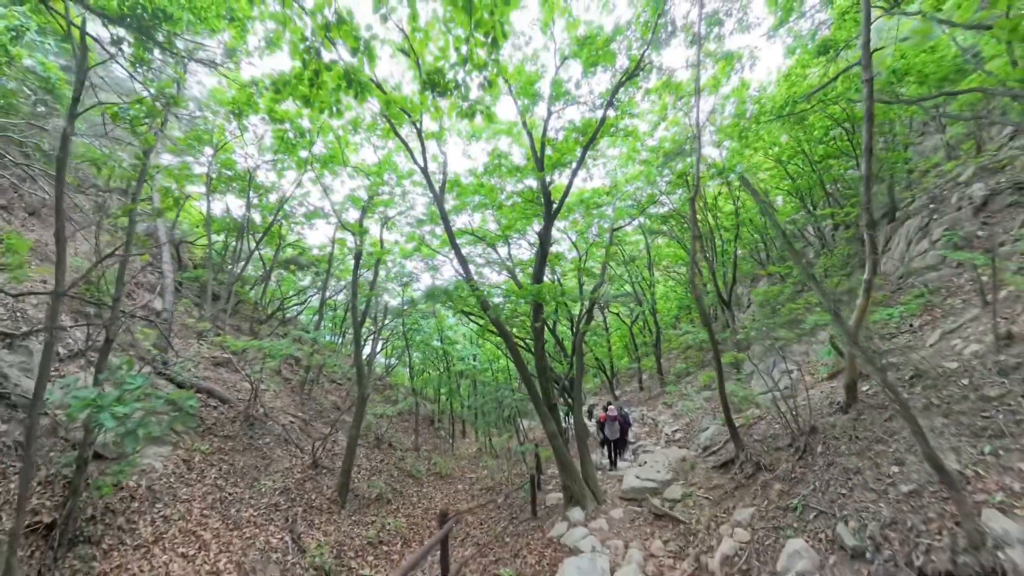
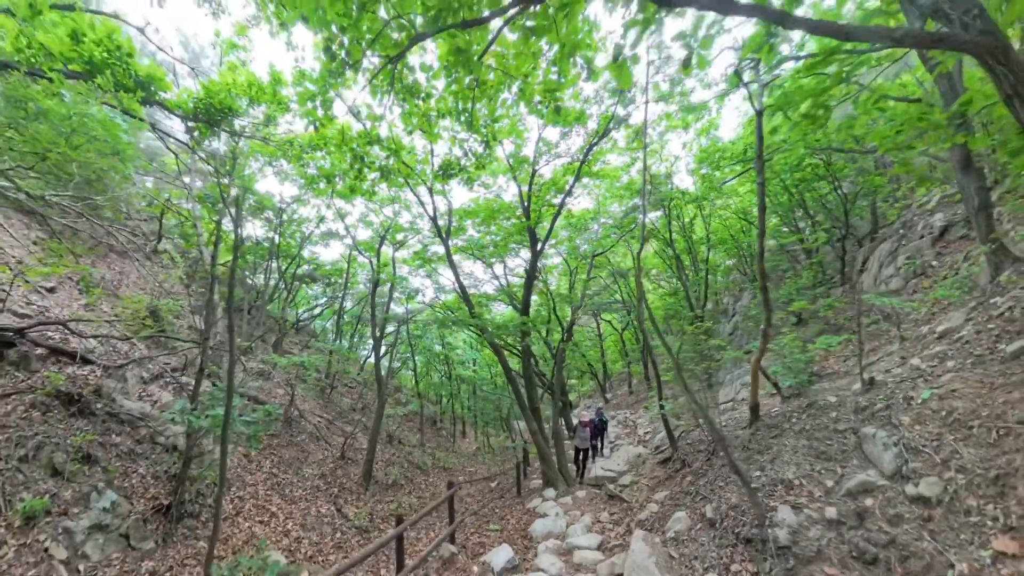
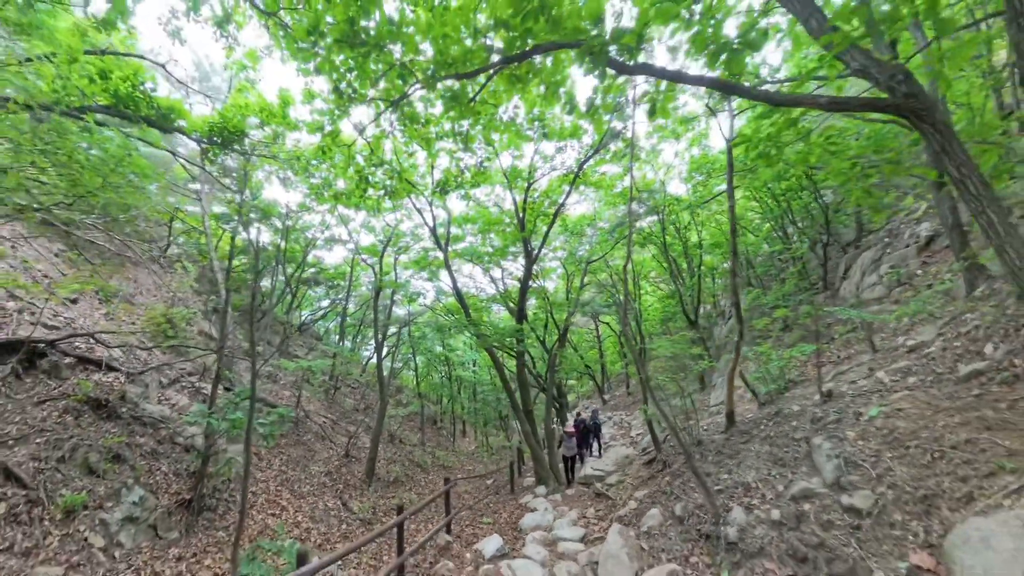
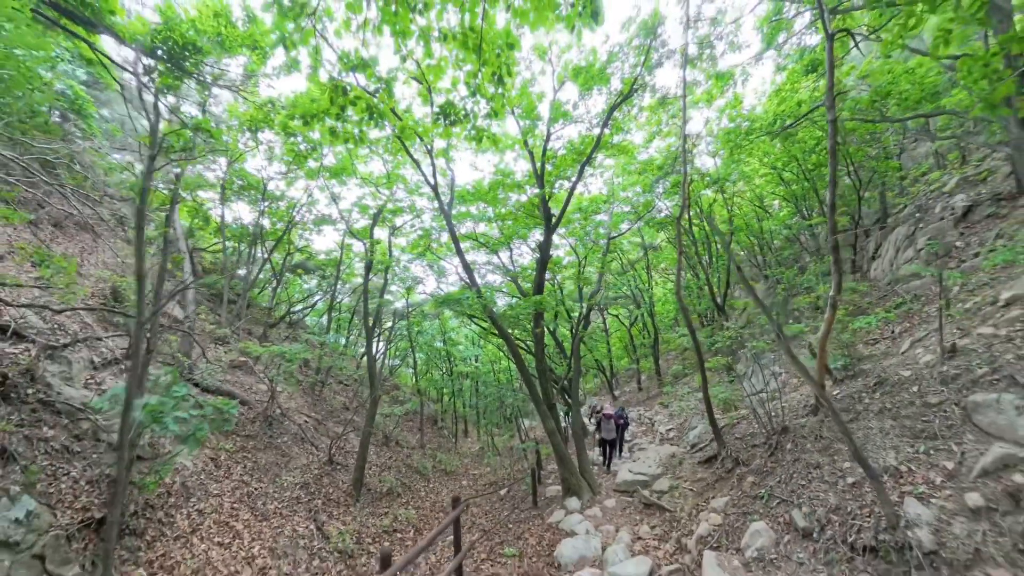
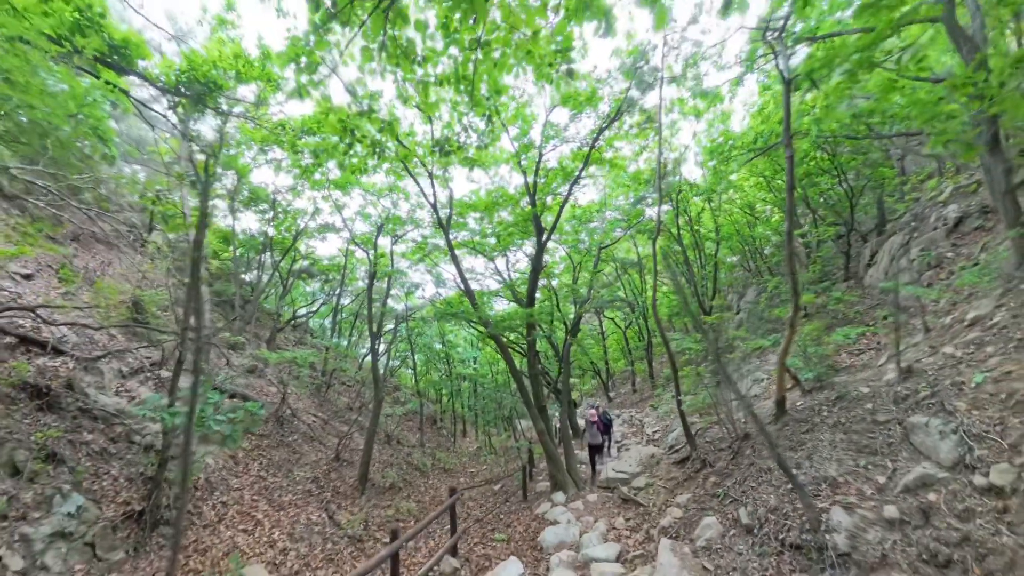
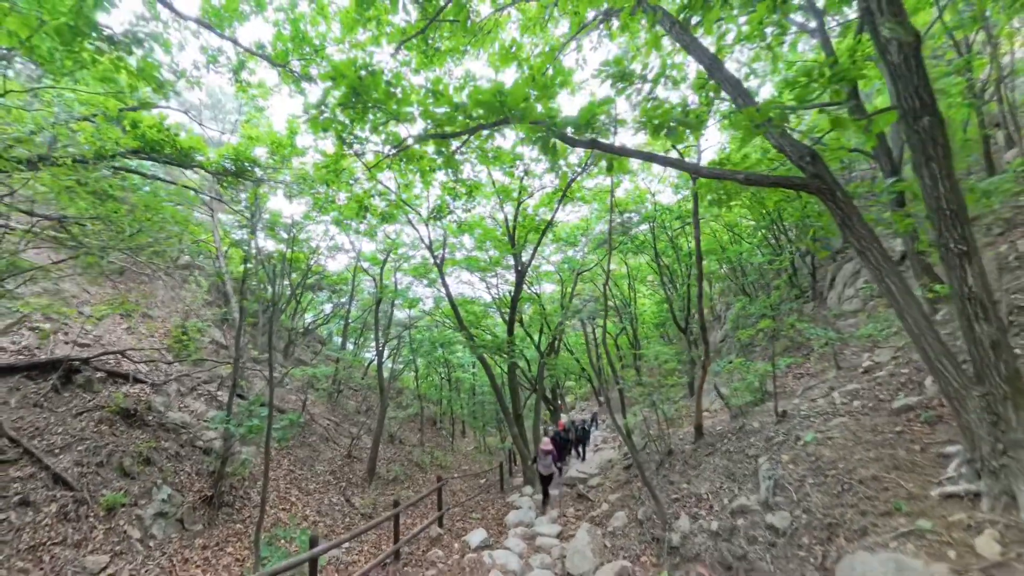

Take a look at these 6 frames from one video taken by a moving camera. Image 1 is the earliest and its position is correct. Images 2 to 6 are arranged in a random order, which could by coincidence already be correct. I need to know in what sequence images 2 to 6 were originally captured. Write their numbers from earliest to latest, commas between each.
4, 5, 2, 3, 6
